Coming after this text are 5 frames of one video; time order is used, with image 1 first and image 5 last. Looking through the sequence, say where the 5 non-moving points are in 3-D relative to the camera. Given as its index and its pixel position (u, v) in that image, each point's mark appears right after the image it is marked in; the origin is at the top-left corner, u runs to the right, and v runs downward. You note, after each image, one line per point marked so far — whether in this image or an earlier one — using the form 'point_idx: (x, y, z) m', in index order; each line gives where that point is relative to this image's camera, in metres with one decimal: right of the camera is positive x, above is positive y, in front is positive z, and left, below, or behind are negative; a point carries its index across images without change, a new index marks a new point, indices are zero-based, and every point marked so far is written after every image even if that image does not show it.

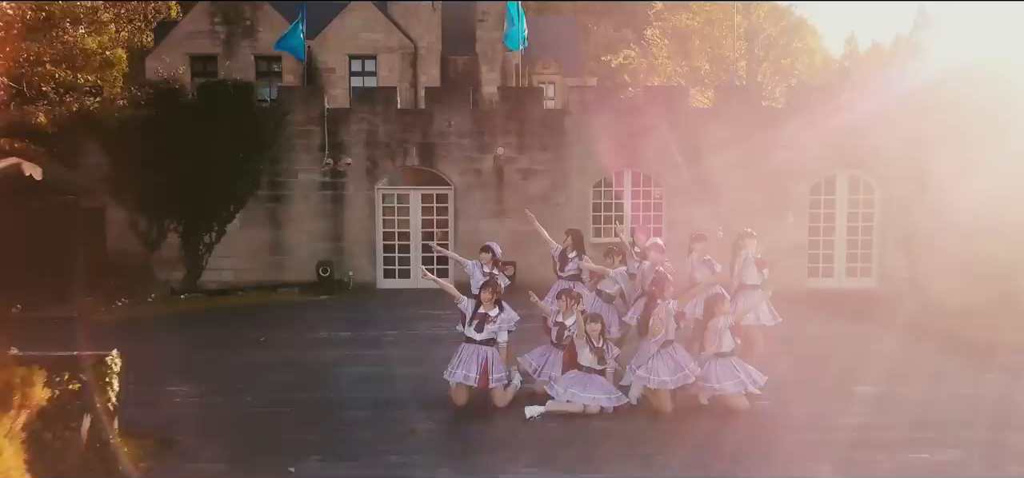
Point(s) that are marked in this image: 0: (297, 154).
0: (-3.9, +1.5, +13.7) m
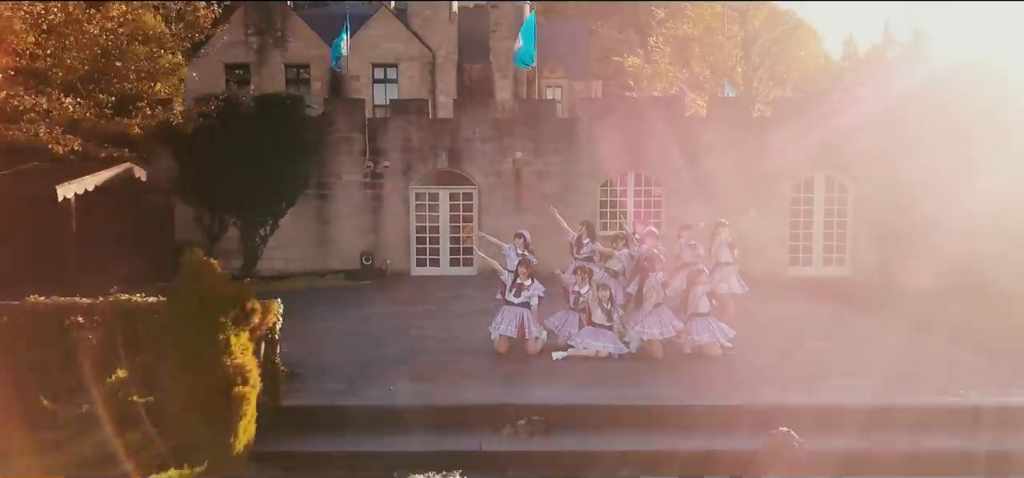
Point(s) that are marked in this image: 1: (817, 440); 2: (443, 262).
0: (-3.6, +1.7, +15.6) m
1: (+2.6, -1.7, +6.2) m
2: (-1.5, -0.5, +15.9) m
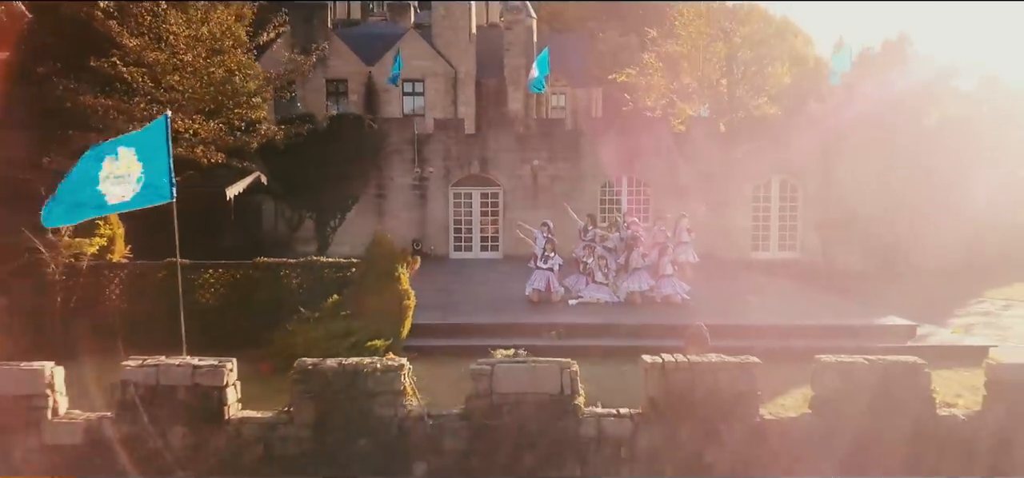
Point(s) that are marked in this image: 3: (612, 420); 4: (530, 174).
0: (-3.1, +1.9, +19.5) m
1: (+3.0, -1.5, +10.2) m
2: (-1.0, -0.2, +19.9) m
3: (+0.8, -1.4, +5.6) m
4: (+0.5, +1.7, +19.6) m
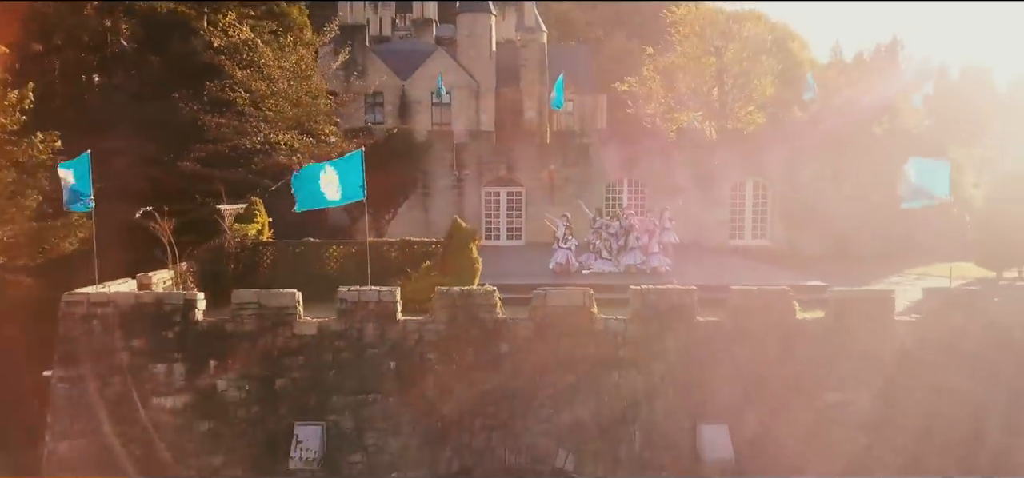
0: (-2.4, +2.3, +23.8) m
1: (+3.6, -1.2, +14.5) m
2: (-0.3, +0.1, +24.2) m
3: (+1.4, -1.1, +9.9) m
4: (+1.1, +2.1, +23.9) m
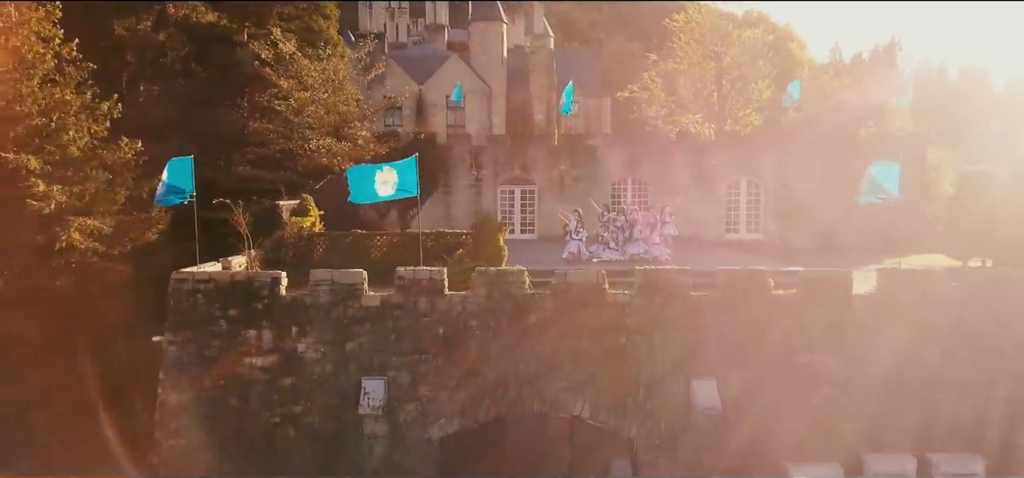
0: (-1.9, +2.5, +26.0) m
1: (+4.1, -1.0, +16.7) m
2: (+0.1, +0.3, +26.4) m
3: (+1.8, -0.9, +12.1) m
4: (+1.6, +2.3, +26.1) m
